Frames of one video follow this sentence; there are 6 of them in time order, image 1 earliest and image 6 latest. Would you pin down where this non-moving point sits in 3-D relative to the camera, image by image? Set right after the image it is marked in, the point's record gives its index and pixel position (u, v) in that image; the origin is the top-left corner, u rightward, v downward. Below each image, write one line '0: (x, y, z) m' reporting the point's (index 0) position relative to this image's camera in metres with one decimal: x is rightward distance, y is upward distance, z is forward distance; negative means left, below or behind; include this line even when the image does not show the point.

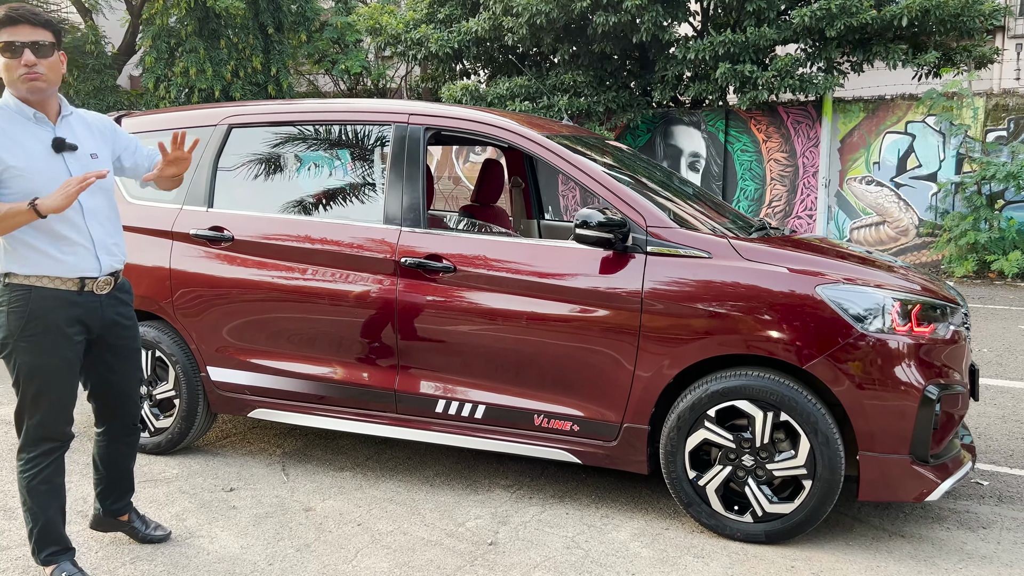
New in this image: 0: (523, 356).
0: (0.0, -0.3, +3.3) m
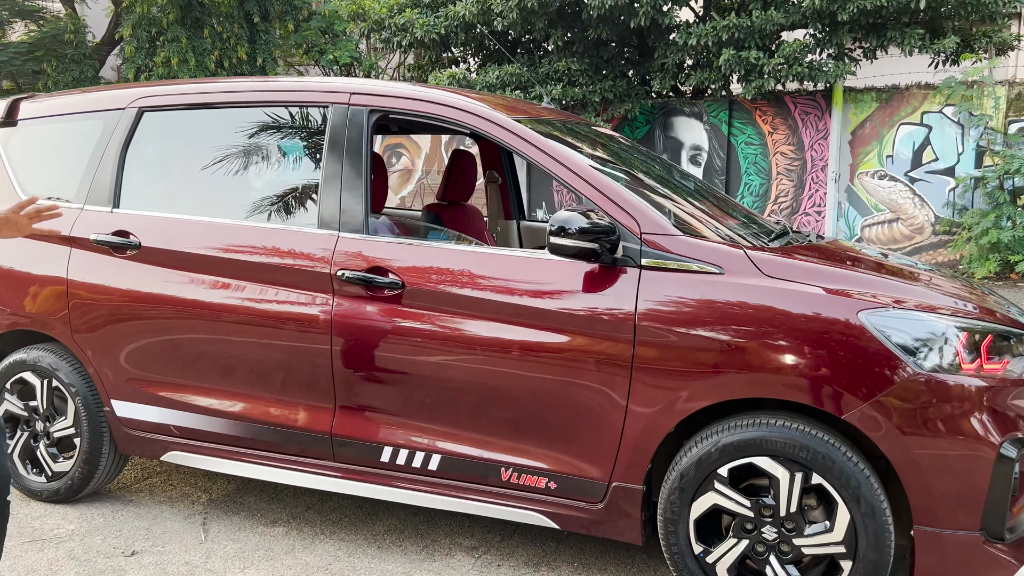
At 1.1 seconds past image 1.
0: (-0.1, -0.3, +2.6) m
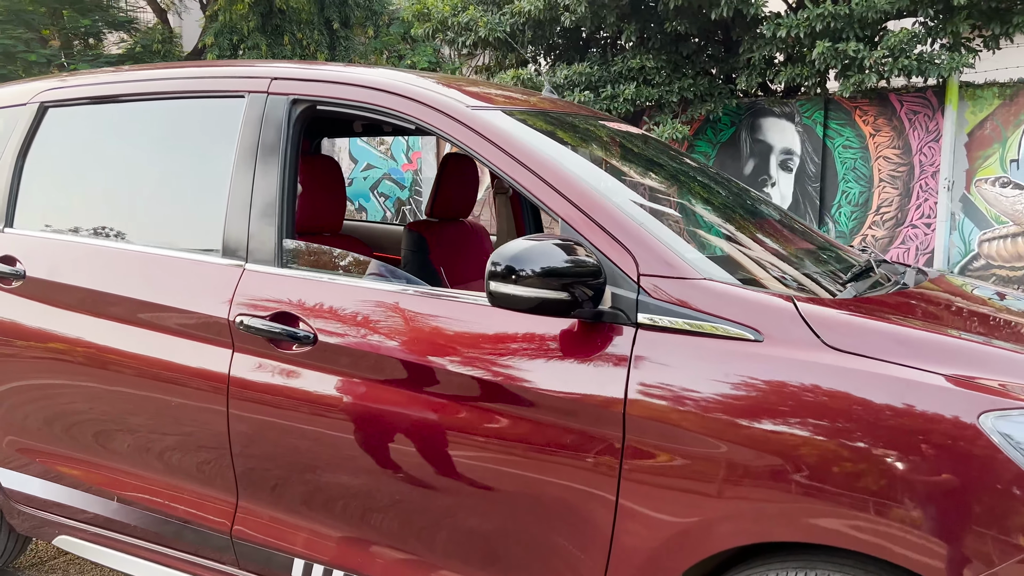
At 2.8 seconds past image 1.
0: (-0.2, -0.5, +1.9) m
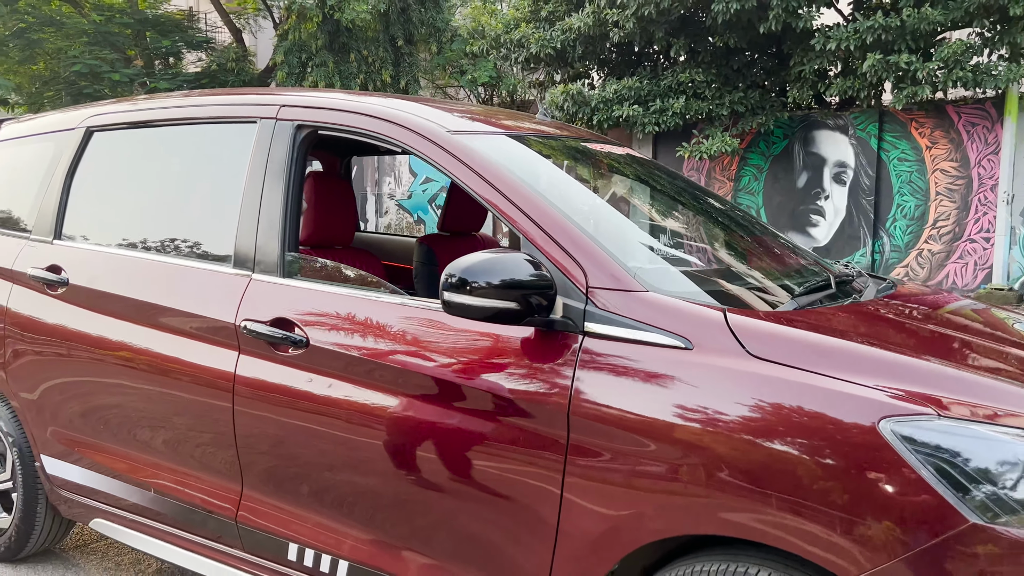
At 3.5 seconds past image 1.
0: (-0.3, -0.5, +2.1) m
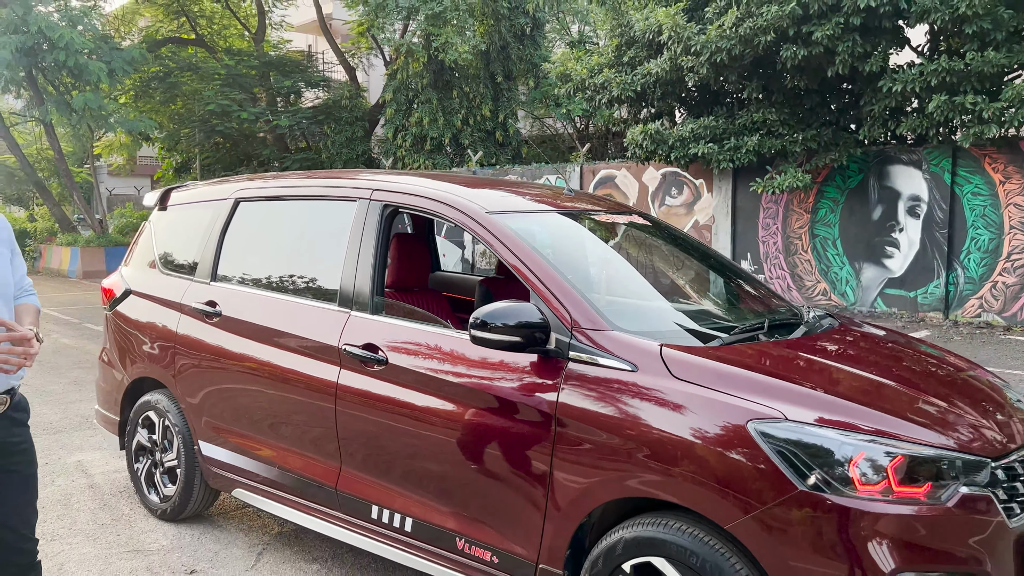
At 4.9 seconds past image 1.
0: (-0.2, -0.6, +2.9) m
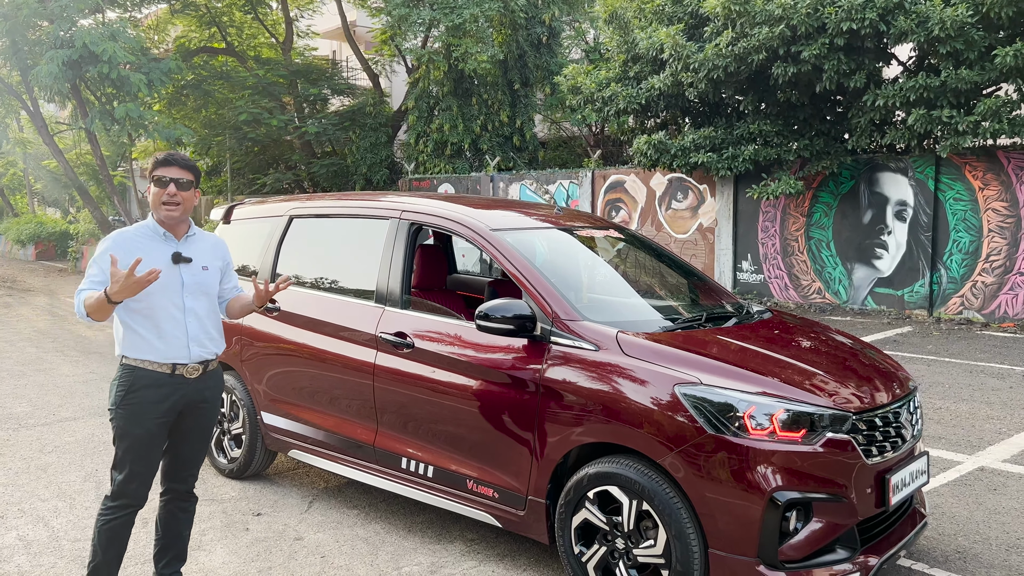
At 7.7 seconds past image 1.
0: (-0.2, -0.6, +3.7) m
